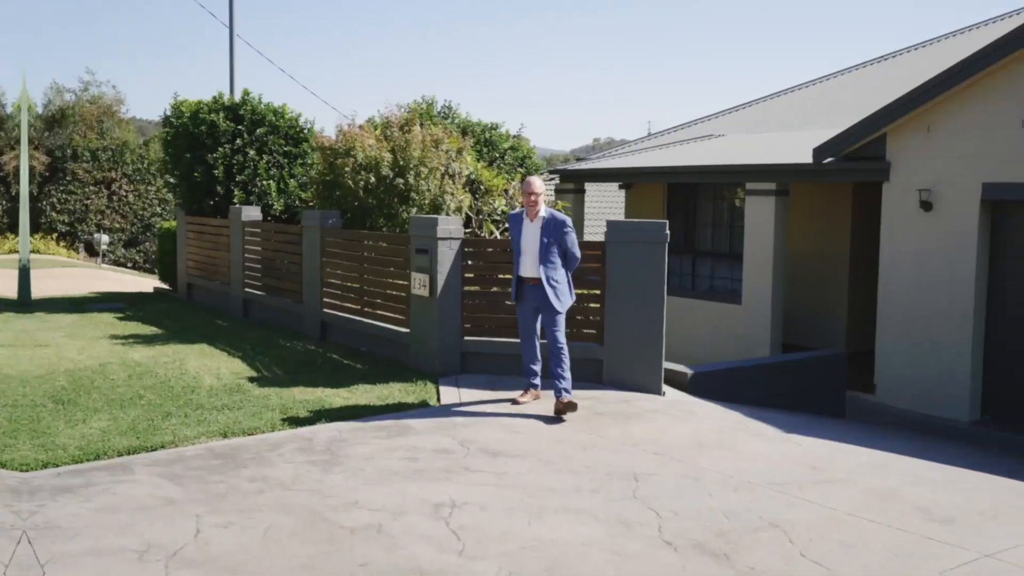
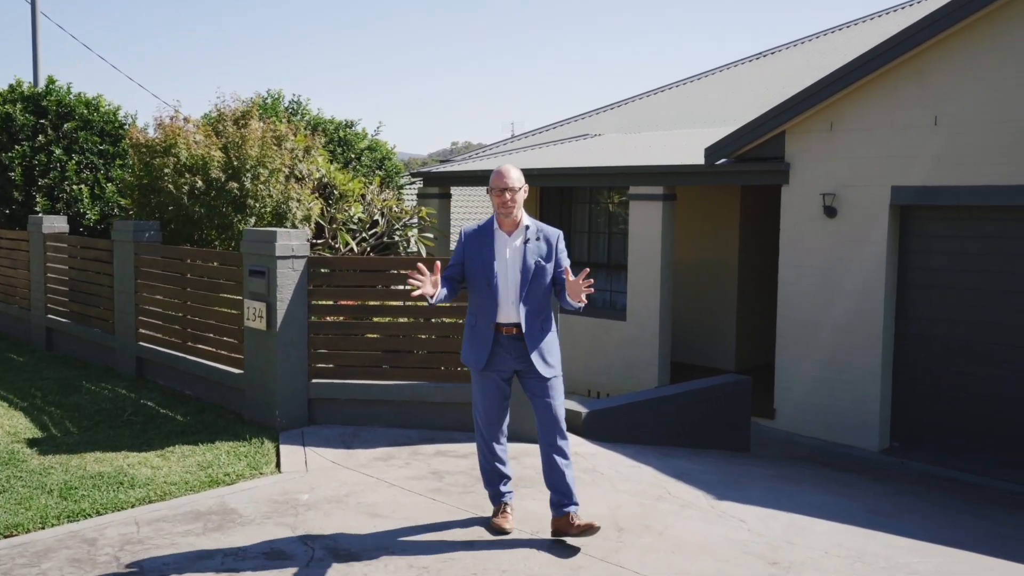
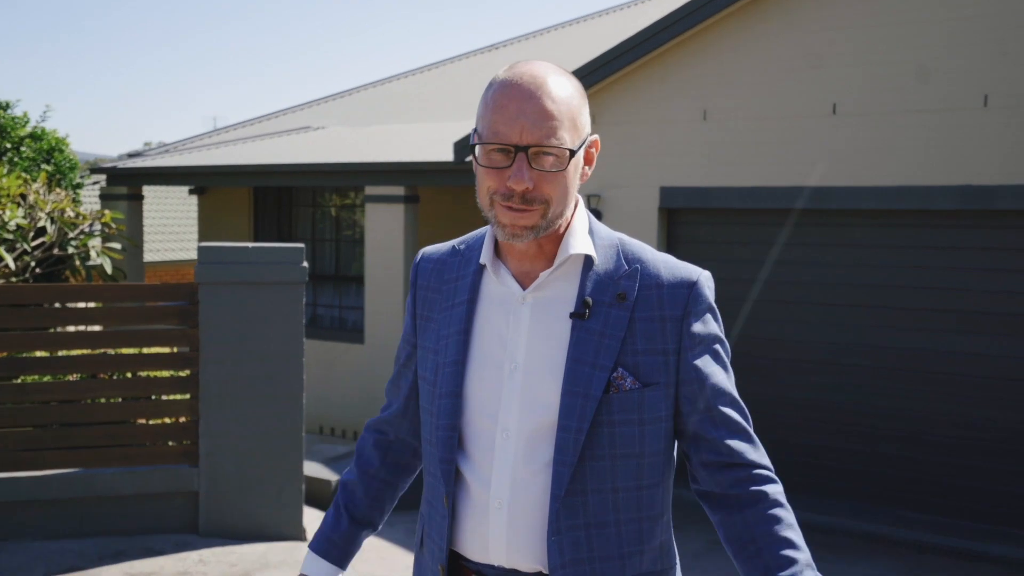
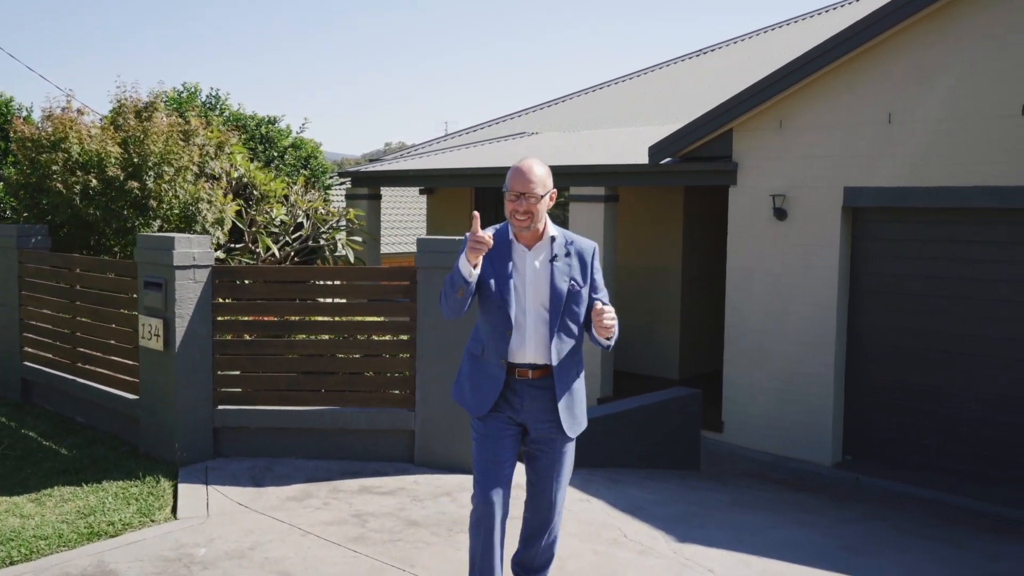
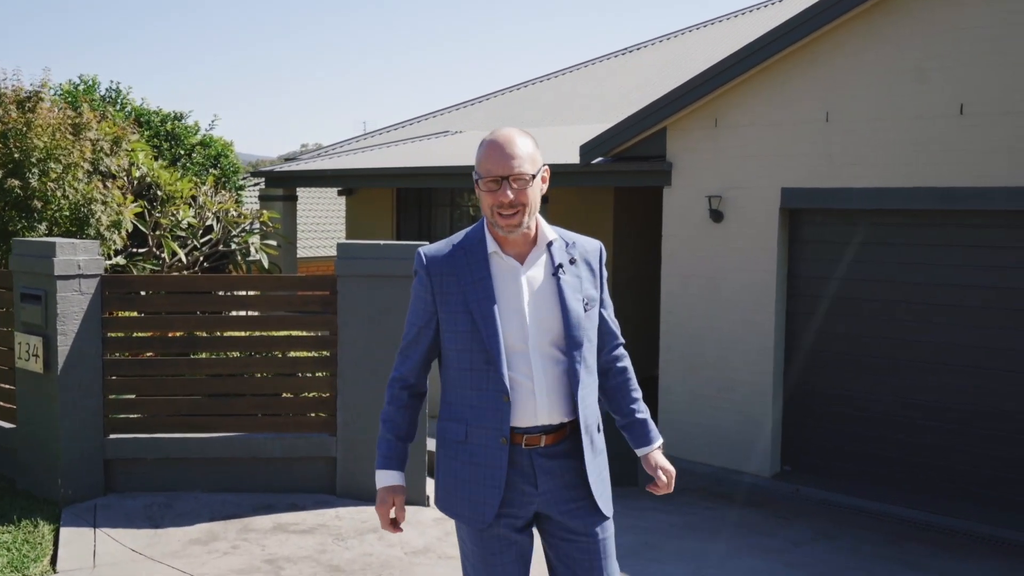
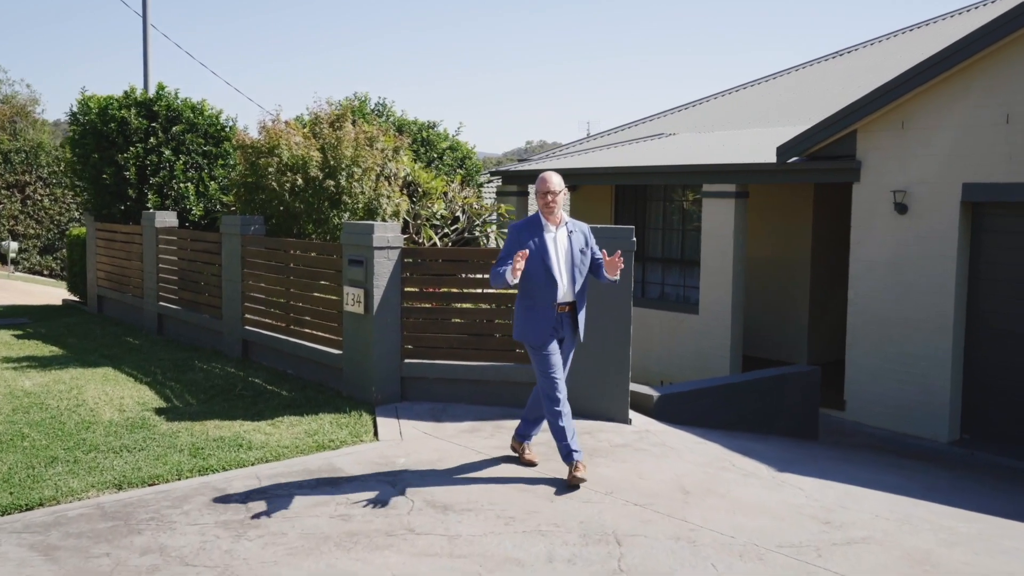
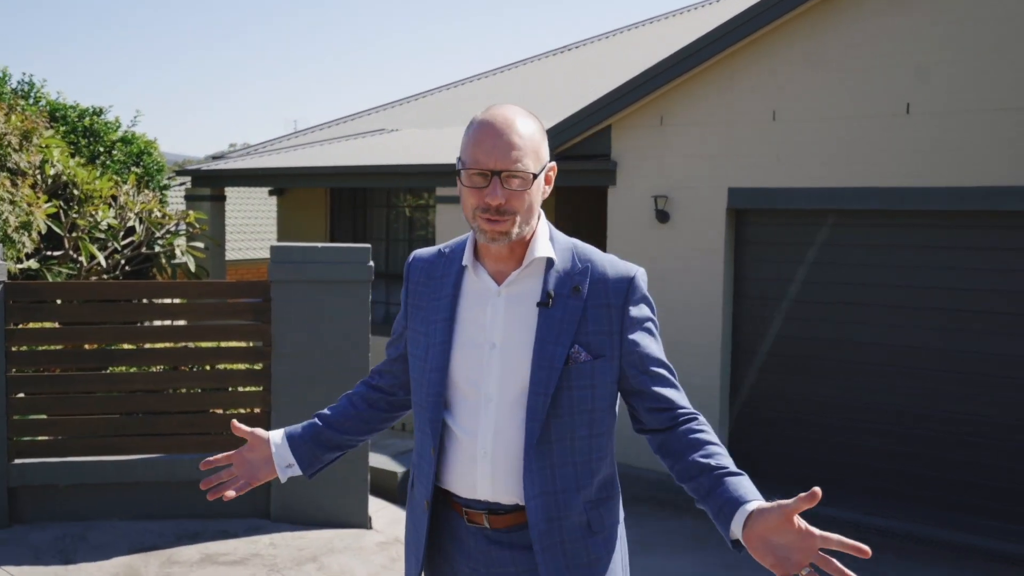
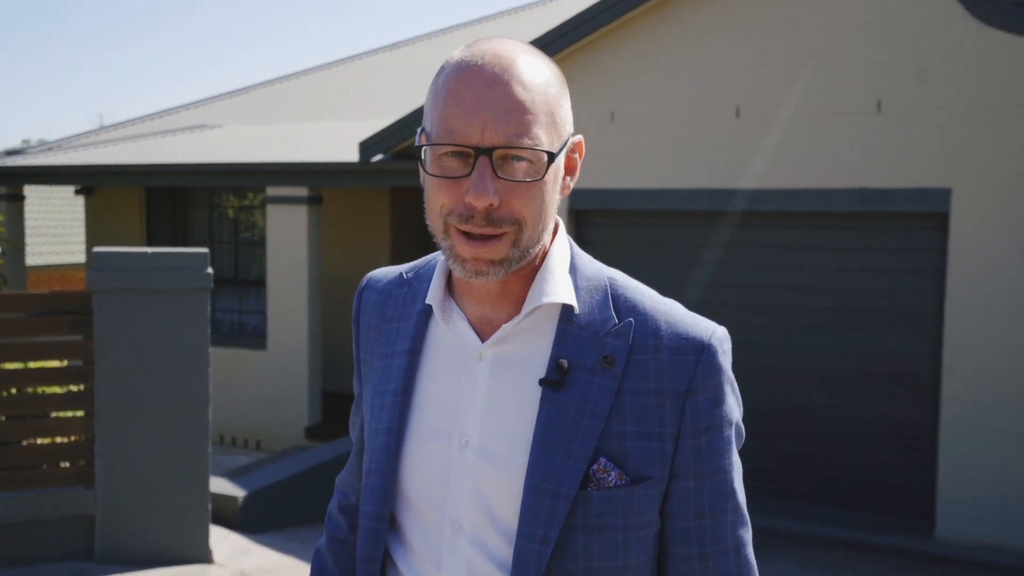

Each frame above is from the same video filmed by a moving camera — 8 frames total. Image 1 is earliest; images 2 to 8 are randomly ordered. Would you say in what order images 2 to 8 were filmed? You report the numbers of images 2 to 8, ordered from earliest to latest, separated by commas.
6, 2, 4, 5, 7, 3, 8
